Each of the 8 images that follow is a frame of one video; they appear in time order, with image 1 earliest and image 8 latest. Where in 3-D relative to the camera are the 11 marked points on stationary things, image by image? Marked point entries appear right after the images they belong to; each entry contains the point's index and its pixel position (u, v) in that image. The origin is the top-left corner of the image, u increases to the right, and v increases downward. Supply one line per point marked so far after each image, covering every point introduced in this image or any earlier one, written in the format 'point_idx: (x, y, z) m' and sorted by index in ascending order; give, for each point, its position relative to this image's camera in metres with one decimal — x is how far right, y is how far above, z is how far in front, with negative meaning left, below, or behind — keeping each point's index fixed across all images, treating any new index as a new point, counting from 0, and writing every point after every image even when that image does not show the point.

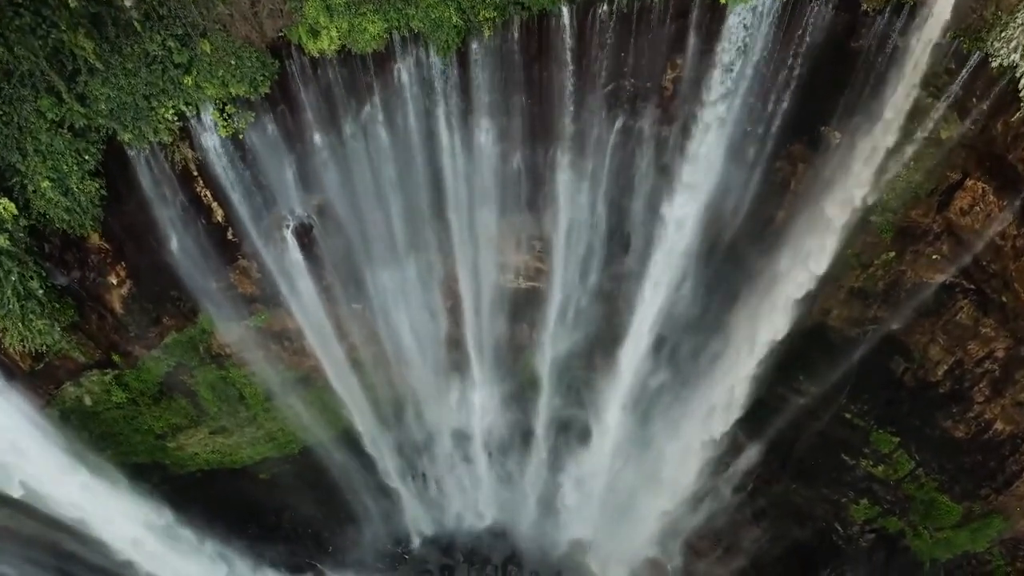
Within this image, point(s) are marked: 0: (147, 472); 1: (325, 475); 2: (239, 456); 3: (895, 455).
0: (-6.1, -3.2, +12.0) m
1: (-3.4, -3.4, +13.0) m
2: (-4.6, -2.9, +12.1) m
3: (+5.9, -2.6, +10.9) m
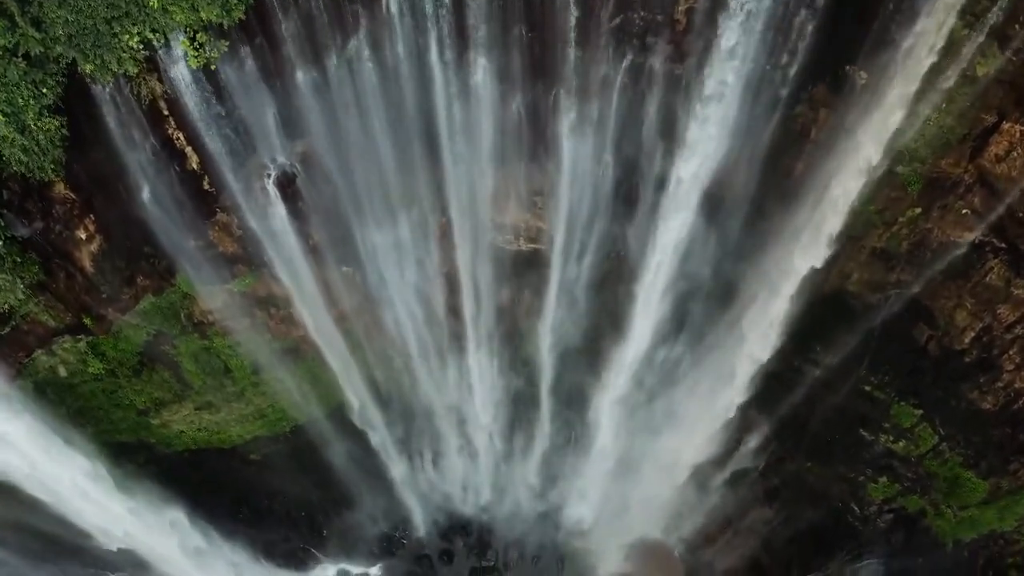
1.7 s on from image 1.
0: (-6.1, -2.7, +11.4) m
1: (-3.4, -2.9, +12.4) m
2: (-4.6, -2.4, +11.5) m
3: (+5.9, -2.1, +10.3) m
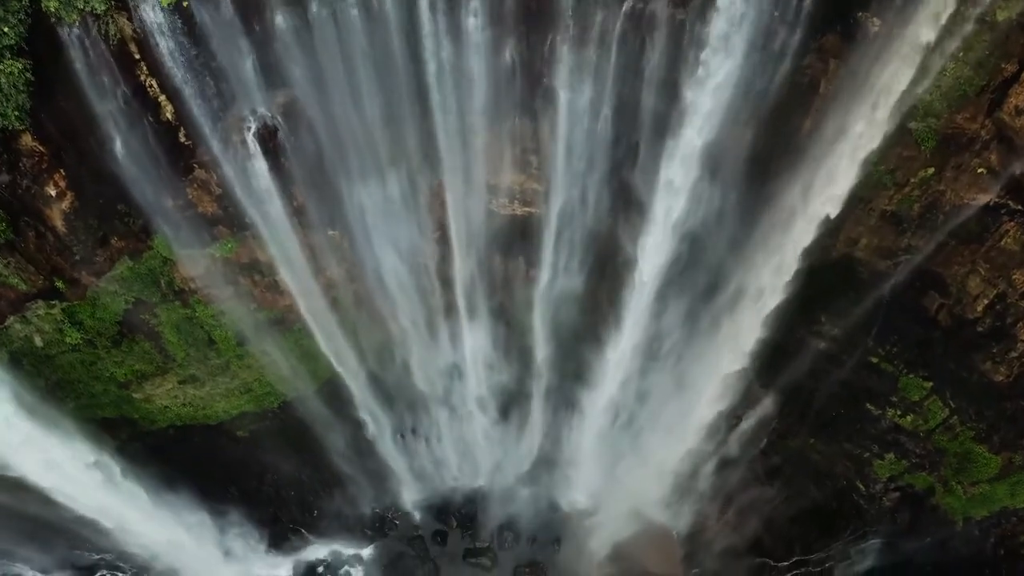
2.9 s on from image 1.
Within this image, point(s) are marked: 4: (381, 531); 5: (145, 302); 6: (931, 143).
0: (-6.2, -2.2, +11.0) m
1: (-3.5, -2.4, +12.0) m
2: (-4.7, -1.9, +11.1) m
3: (+5.9, -1.6, +10.0) m
4: (-2.3, -4.3, +12.5) m
5: (-4.9, -0.2, +9.3) m
6: (+4.8, +1.7, +8.1) m
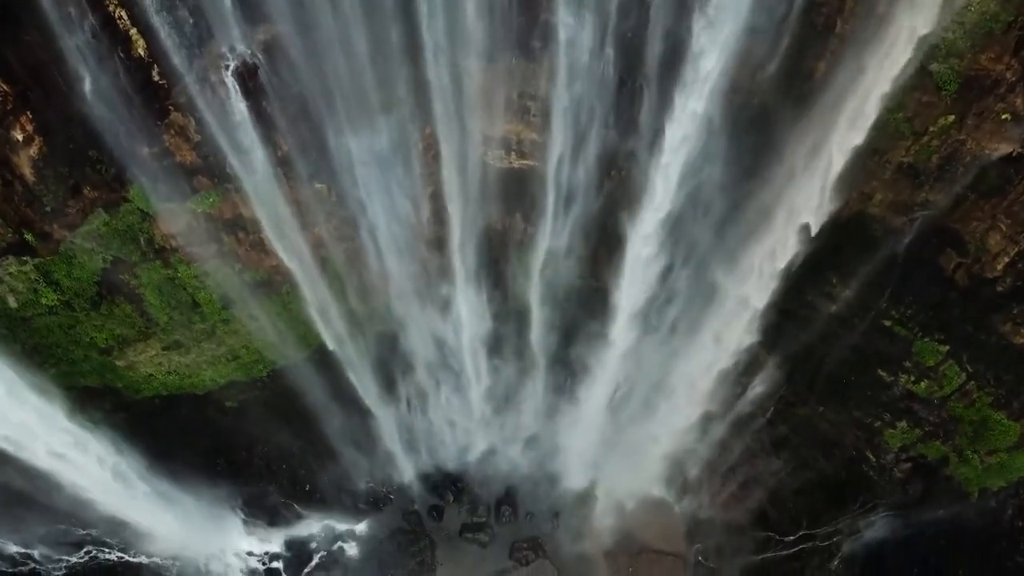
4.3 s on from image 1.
0: (-6.2, -1.7, +10.6) m
1: (-3.5, -1.9, +11.6) m
2: (-4.7, -1.4, +10.7) m
3: (+5.8, -1.1, +9.5) m
4: (-2.3, -3.7, +12.1) m
5: (-4.9, +0.3, +8.9) m
6: (+4.8, +2.2, +7.6) m
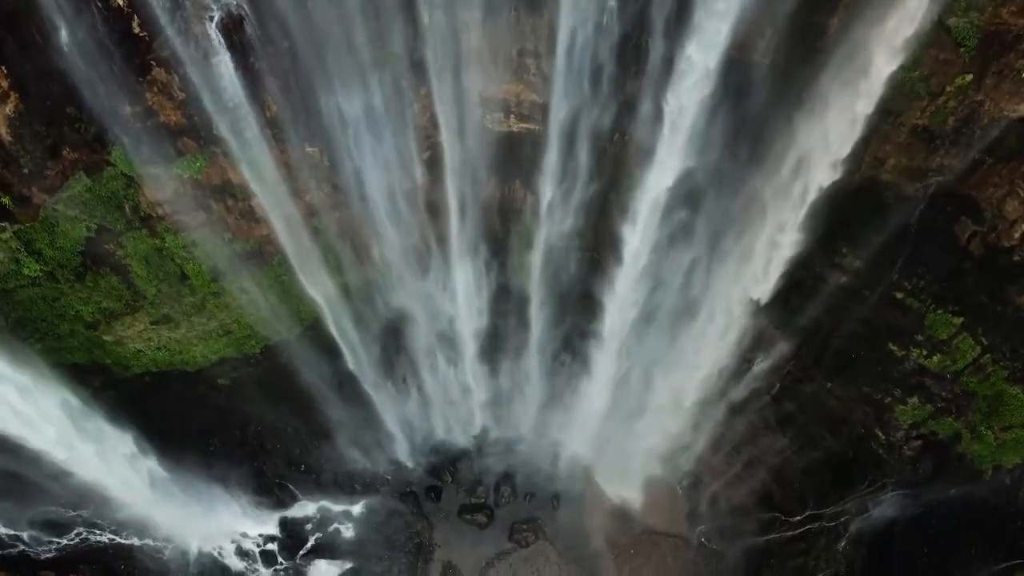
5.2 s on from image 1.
0: (-6.2, -1.3, +10.3) m
1: (-3.5, -1.5, +11.3) m
2: (-4.7, -1.0, +10.4) m
3: (+5.8, -0.7, +9.2) m
4: (-2.3, -3.3, +11.8) m
5: (-4.9, +0.7, +8.6) m
6: (+4.8, +2.5, +7.3) m
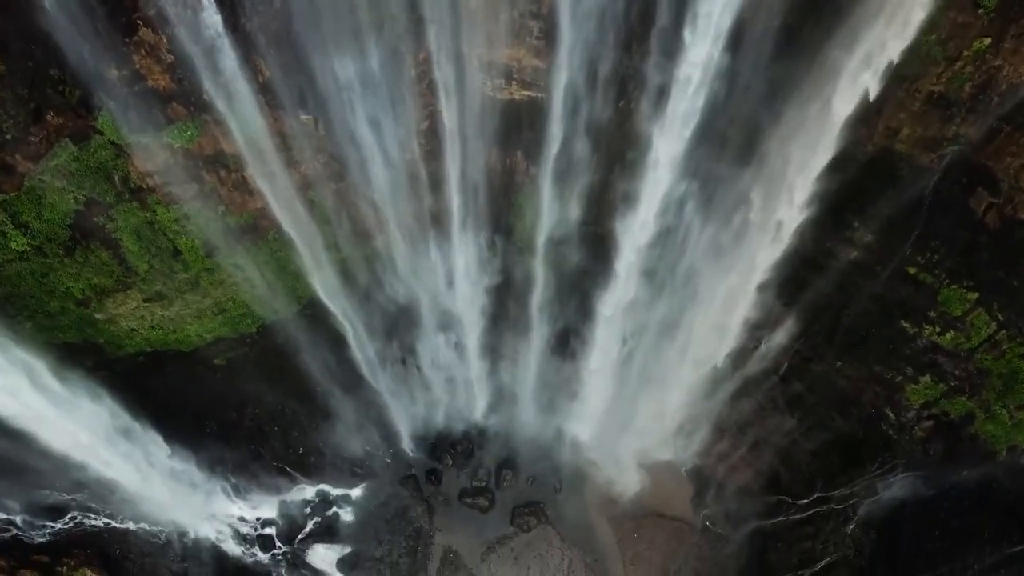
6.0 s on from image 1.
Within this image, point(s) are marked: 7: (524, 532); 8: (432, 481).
0: (-6.2, -1.0, +10.1) m
1: (-3.5, -1.1, +11.1) m
2: (-4.7, -0.7, +10.1) m
3: (+5.8, -0.4, +9.0) m
4: (-2.3, -3.0, +11.6) m
5: (-4.9, +1.0, +8.3) m
6: (+4.8, +2.8, +7.0) m
7: (+0.2, -3.9, +11.1) m
8: (-1.3, -3.1, +11.5) m
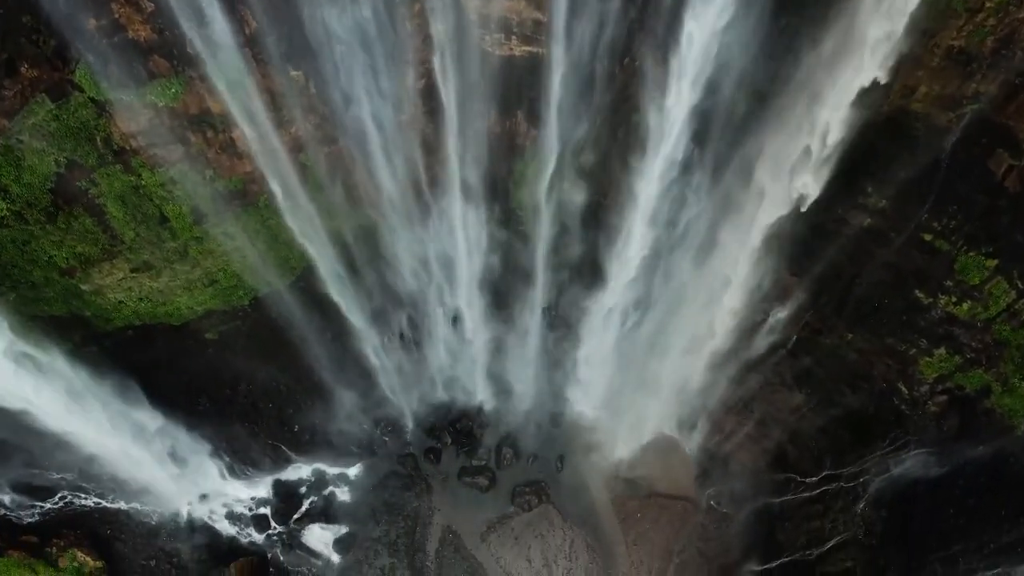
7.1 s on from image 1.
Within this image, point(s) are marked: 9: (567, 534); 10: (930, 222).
0: (-6.2, -0.6, +9.8) m
1: (-3.5, -0.7, +10.7) m
2: (-4.7, -0.3, +9.8) m
3: (+5.8, 0.0, +8.6) m
4: (-2.3, -2.5, +11.3) m
5: (-4.9, +1.4, +8.0) m
6: (+4.8, +3.2, +6.6) m
7: (+0.2, -3.4, +10.9) m
8: (-1.3, -2.7, +11.2) m
9: (+0.8, -3.7, +10.8) m
10: (+5.1, +0.8, +8.6) m
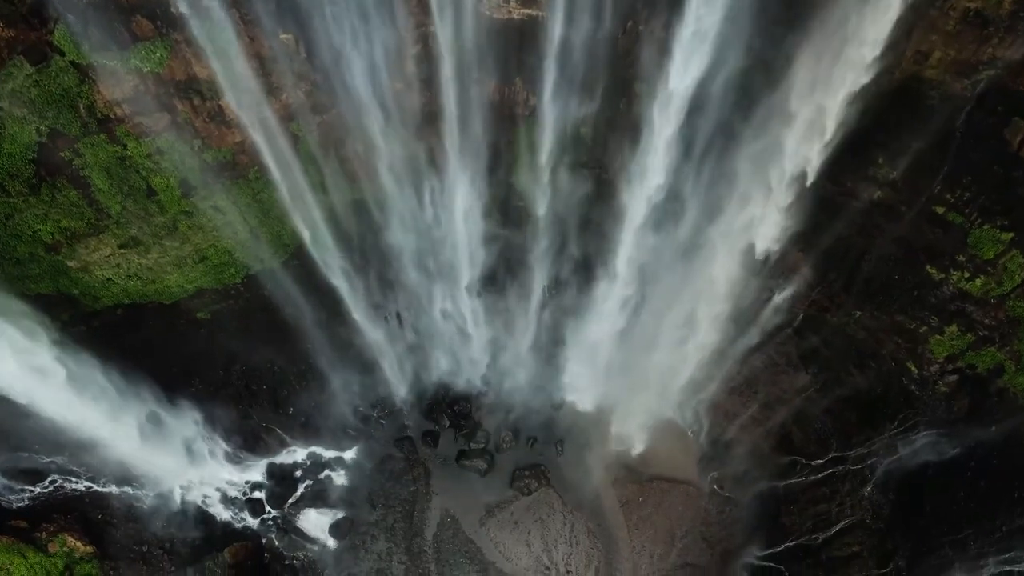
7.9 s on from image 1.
0: (-6.2, -0.3, +9.5) m
1: (-3.5, -0.4, +10.5) m
2: (-4.7, 0.0, +9.5) m
3: (+5.8, +0.3, +8.4) m
4: (-2.3, -2.2, +11.1) m
5: (-4.9, +1.7, +7.7) m
6: (+4.8, +3.5, +6.3) m
7: (+0.2, -3.1, +10.6) m
8: (-1.3, -2.4, +10.9) m
9: (+0.8, -3.4, +10.5) m
10: (+5.1, +1.1, +8.3) m
